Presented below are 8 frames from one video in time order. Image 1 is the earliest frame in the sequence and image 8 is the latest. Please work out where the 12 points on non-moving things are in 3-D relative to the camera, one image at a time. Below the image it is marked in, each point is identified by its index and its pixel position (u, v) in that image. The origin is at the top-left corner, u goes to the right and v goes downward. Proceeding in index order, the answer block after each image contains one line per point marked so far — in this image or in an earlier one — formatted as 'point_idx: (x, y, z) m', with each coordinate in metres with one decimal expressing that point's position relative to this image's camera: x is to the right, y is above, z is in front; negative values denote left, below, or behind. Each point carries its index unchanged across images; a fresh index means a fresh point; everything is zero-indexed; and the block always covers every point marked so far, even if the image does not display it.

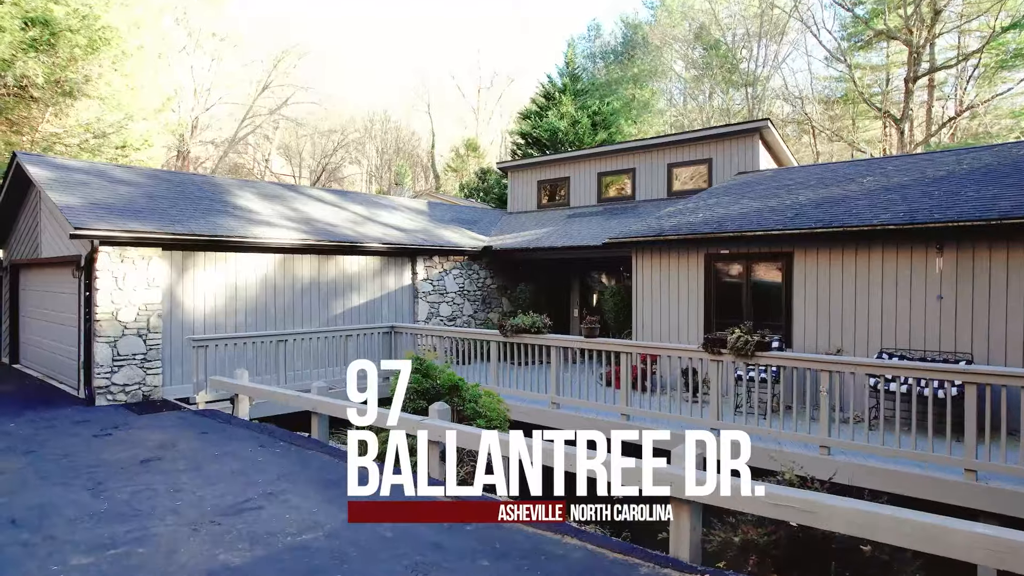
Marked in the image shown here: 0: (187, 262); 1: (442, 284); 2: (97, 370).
0: (-4.3, +0.4, +8.6) m
1: (-1.2, +0.1, +11.9) m
2: (-5.0, -1.0, +7.8) m
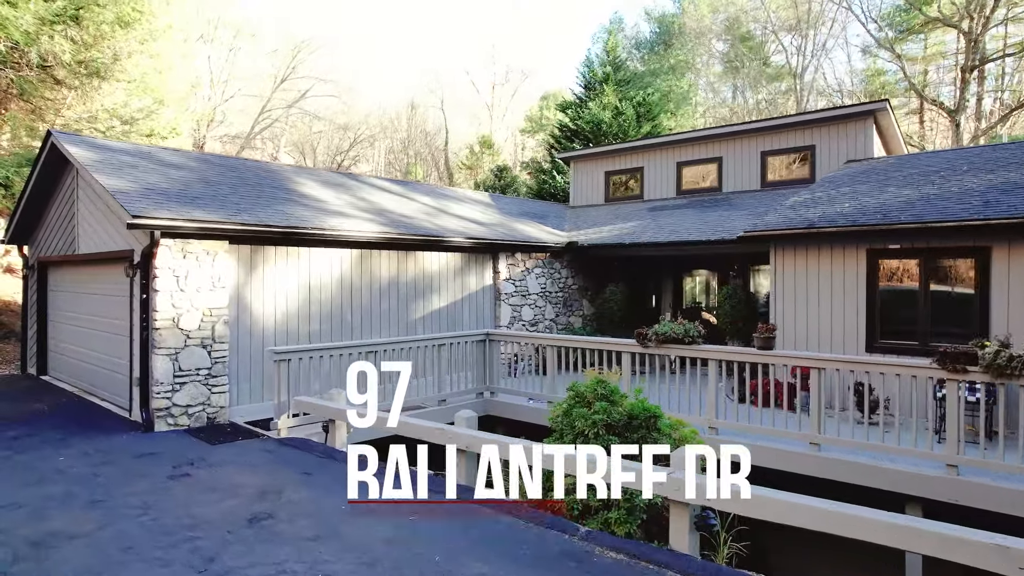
0: (-2.8, +0.4, +7.3) m
1: (+0.2, +0.1, +10.6) m
2: (-3.5, -1.0, +6.4) m
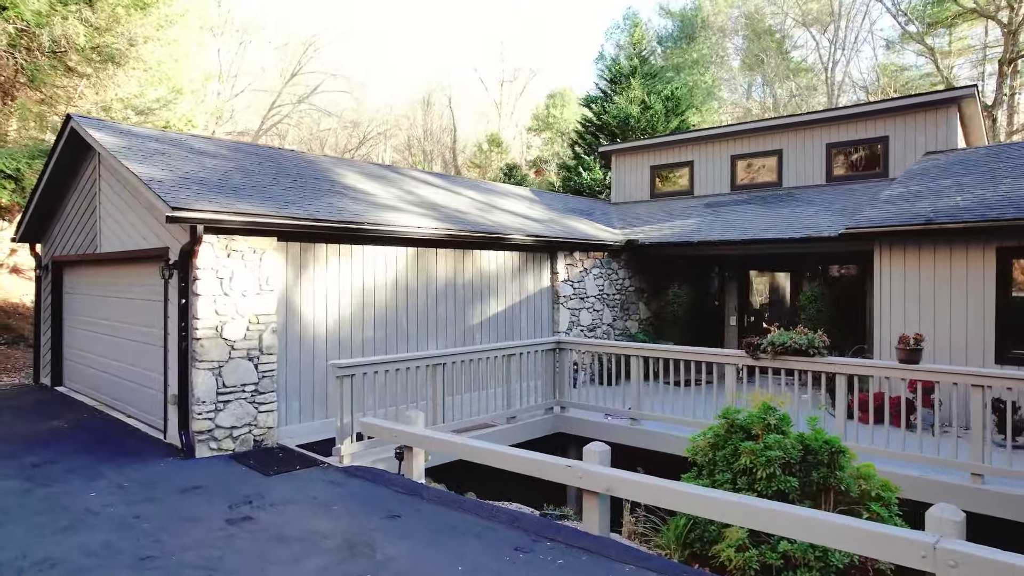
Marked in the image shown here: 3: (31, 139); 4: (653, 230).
0: (-2.0, +0.3, +6.4) m
1: (+1.1, 0.0, +9.7) m
2: (-2.7, -1.0, +5.6) m
3: (-8.7, +2.7, +11.8) m
4: (+2.3, +0.9, +10.6) m
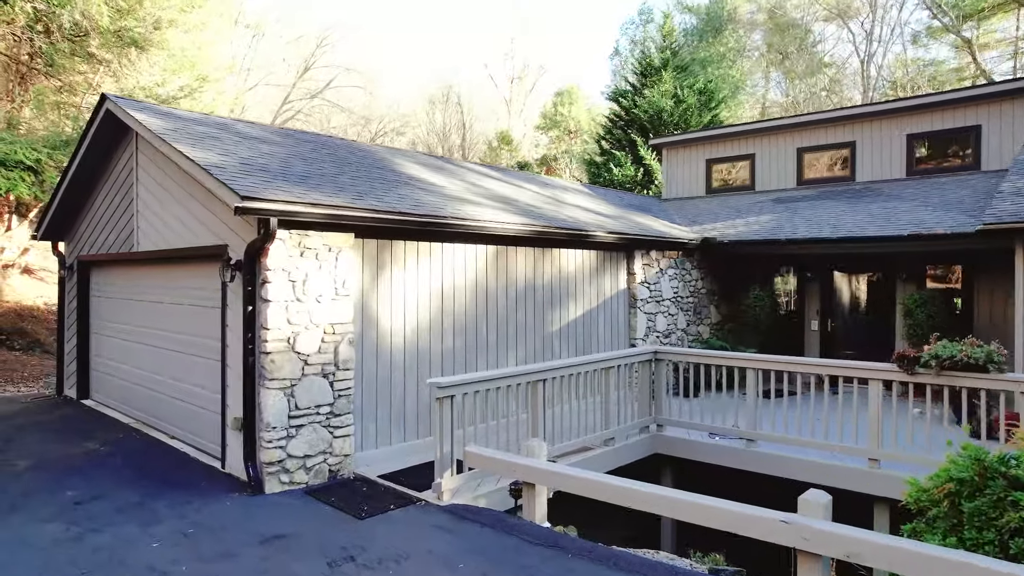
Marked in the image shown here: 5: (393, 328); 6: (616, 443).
0: (-1.1, +0.3, +5.5) m
1: (+2.0, 0.0, +8.9) m
2: (-1.8, -1.1, +4.7) m
3: (-7.8, +2.7, +11.0) m
4: (+3.2, +0.9, +9.8) m
5: (-1.0, -0.3, +5.6) m
6: (+1.0, -1.5, +6.3) m
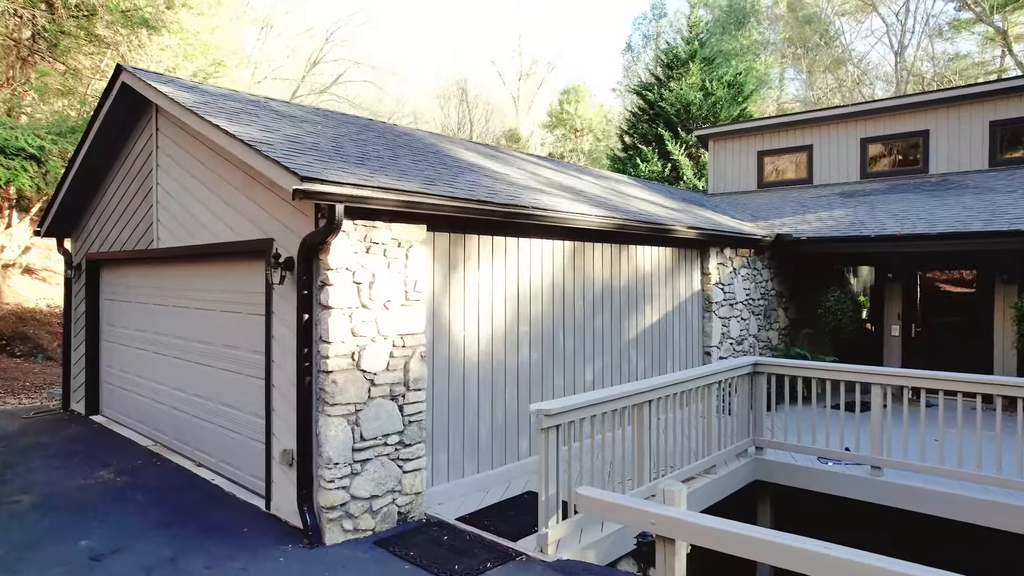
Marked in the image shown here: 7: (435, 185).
0: (-0.4, +0.3, +4.7) m
1: (+2.7, 0.0, +8.0) m
2: (-1.1, -1.1, +3.8) m
3: (-7.1, +2.6, +10.1) m
4: (+3.9, +0.9, +8.9) m
5: (-0.3, -0.4, +4.7) m
6: (+1.7, -1.5, +5.4) m
7: (-0.5, +0.7, +4.5) m
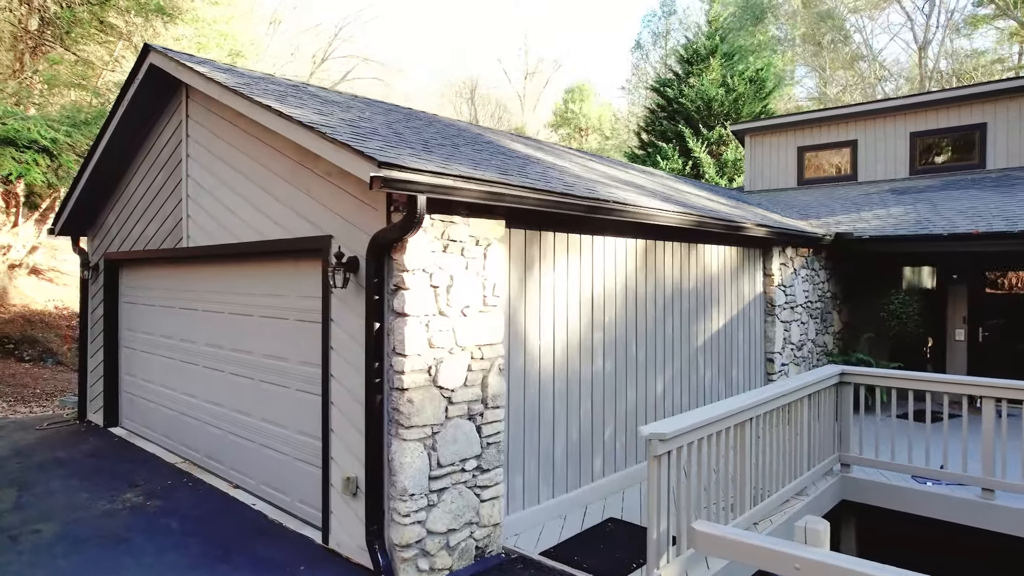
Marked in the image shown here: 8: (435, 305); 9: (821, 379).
0: (+0.1, +0.2, +4.1) m
1: (+3.2, 0.0, +7.5) m
2: (-0.6, -1.1, +3.3) m
3: (-6.6, +2.6, +9.6) m
4: (+4.5, +0.9, +8.4) m
5: (+0.2, -0.4, +4.2) m
6: (+2.2, -1.5, +4.9) m
7: (0.0, +0.7, +4.0) m
8: (-0.4, -0.1, +3.4) m
9: (+2.3, -0.7, +4.9) m
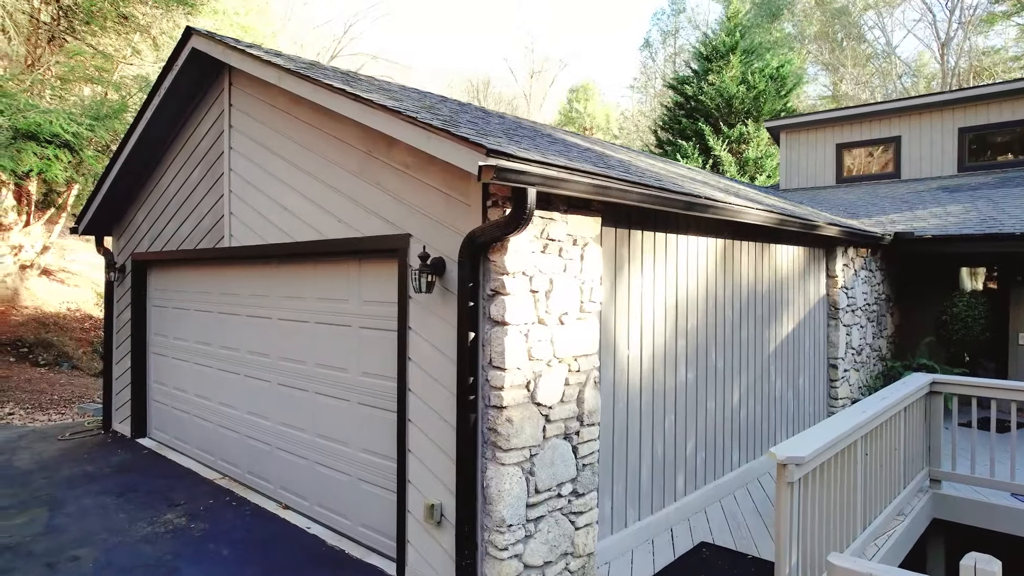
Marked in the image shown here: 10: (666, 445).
0: (+0.6, +0.2, +3.8) m
1: (+3.7, -0.1, +7.1) m
2: (0.0, -1.1, +2.9) m
3: (-6.1, +2.6, +9.2) m
4: (+5.0, +0.8, +8.0) m
5: (+0.7, -0.4, +3.8) m
6: (+2.7, -1.6, +4.5) m
7: (+0.5, +0.7, +3.6) m
8: (+0.1, -0.1, +3.0) m
9: (+2.9, -0.7, +4.6) m
10: (+1.0, -1.0, +4.2) m
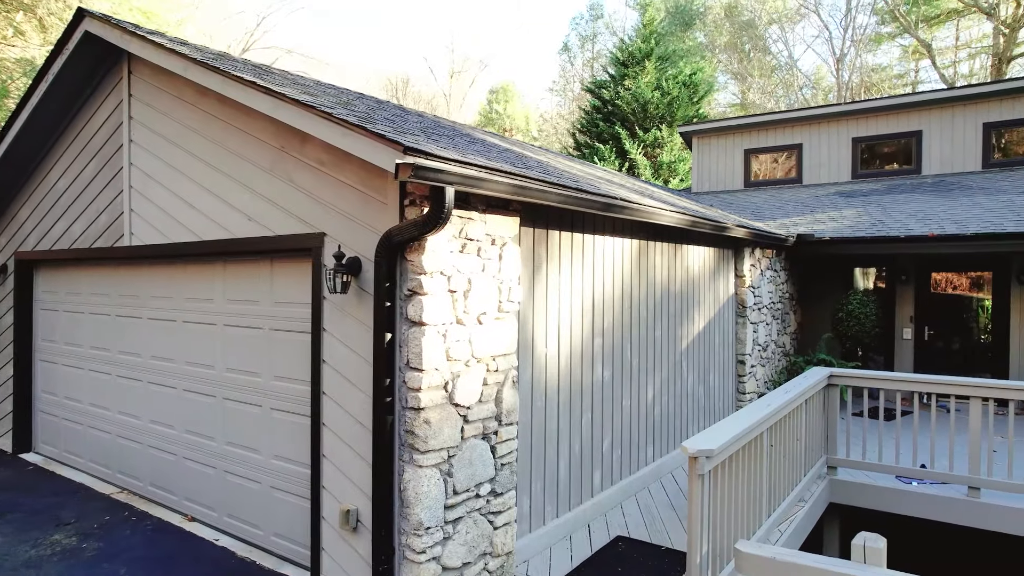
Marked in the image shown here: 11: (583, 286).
0: (+0.2, +0.2, +3.8) m
1: (+2.8, -0.1, +7.5) m
2: (-0.4, -1.1, +2.9) m
3: (-7.2, +2.6, +8.4) m
4: (+4.0, +0.9, +8.5) m
5: (+0.2, -0.4, +3.9) m
6: (+2.2, -1.6, +4.8) m
7: (0.0, +0.7, +3.6) m
8: (-0.3, -0.1, +3.0) m
9: (+2.3, -0.7, +4.8) m
10: (+0.5, -1.0, +4.3) m
11: (+0.5, 0.0, +4.2) m
